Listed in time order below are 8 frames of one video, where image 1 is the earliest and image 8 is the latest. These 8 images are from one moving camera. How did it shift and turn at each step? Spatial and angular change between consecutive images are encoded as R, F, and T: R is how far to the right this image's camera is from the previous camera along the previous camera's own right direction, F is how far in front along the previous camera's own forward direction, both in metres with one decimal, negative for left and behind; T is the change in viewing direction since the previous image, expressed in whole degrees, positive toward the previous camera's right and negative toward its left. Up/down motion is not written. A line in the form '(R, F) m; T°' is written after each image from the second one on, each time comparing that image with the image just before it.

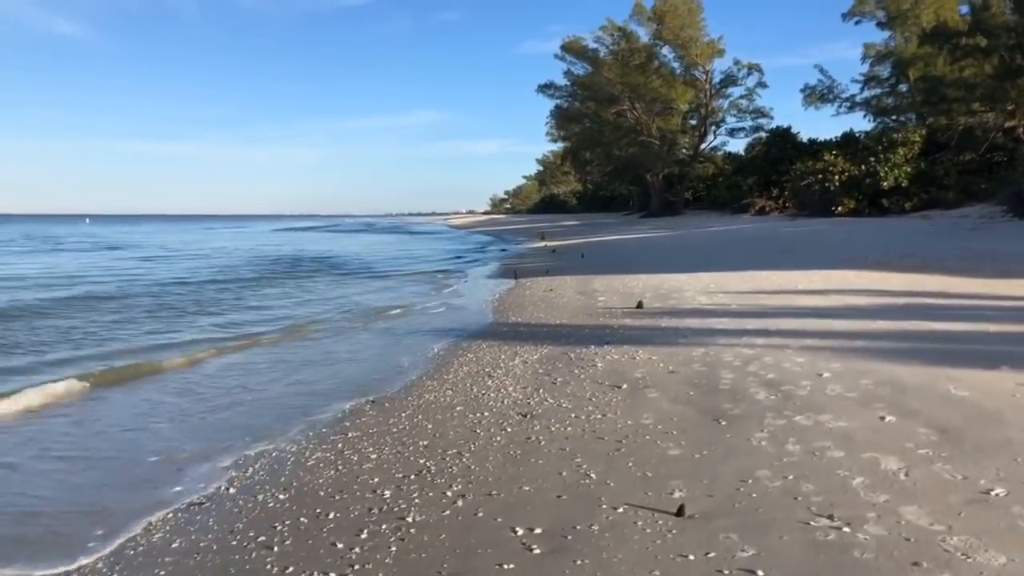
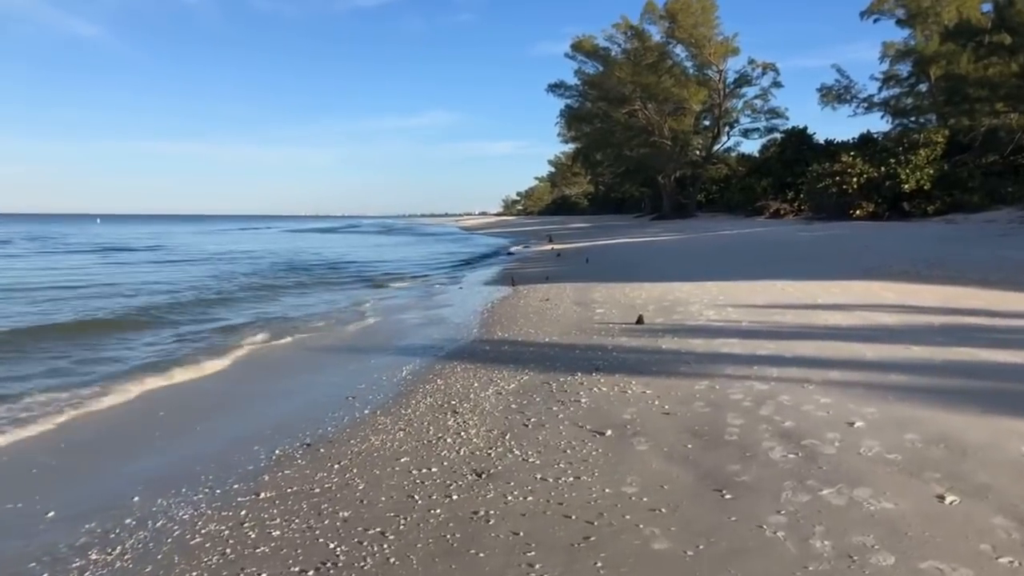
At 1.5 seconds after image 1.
(+0.4, +1.2) m; -1°
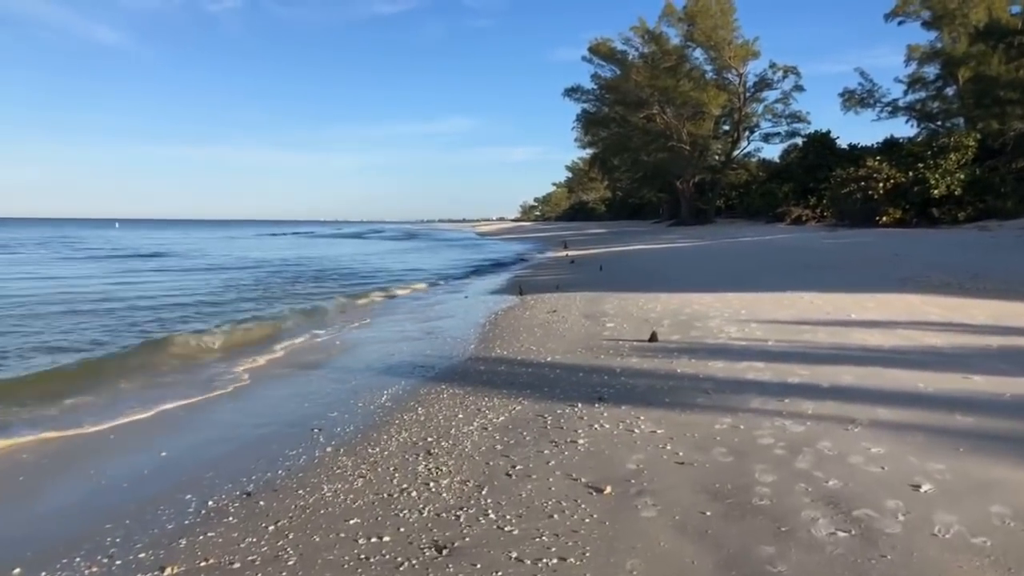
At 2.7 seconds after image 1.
(+0.2, +1.0) m; -1°
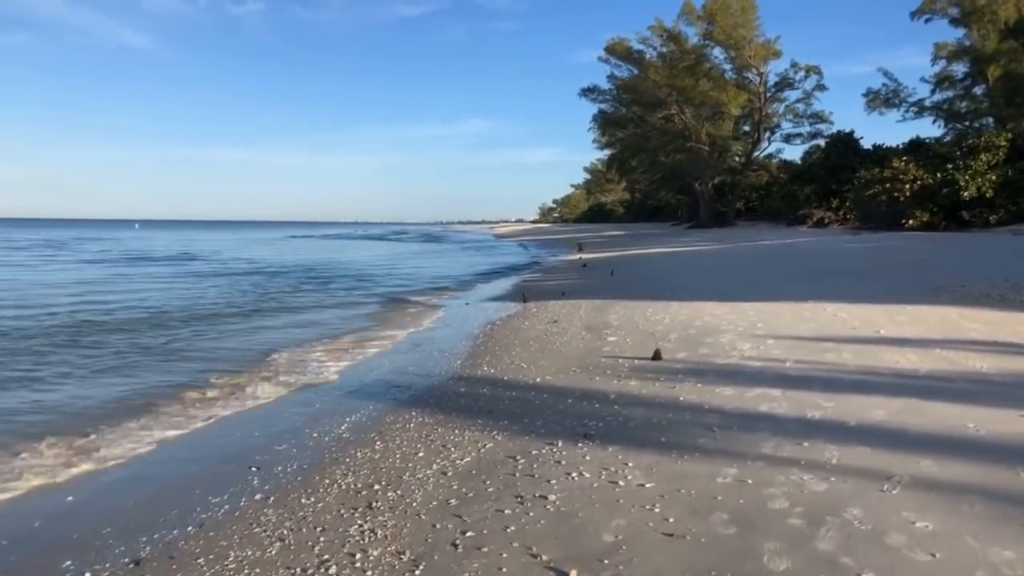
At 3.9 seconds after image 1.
(+0.3, +0.9) m; -1°
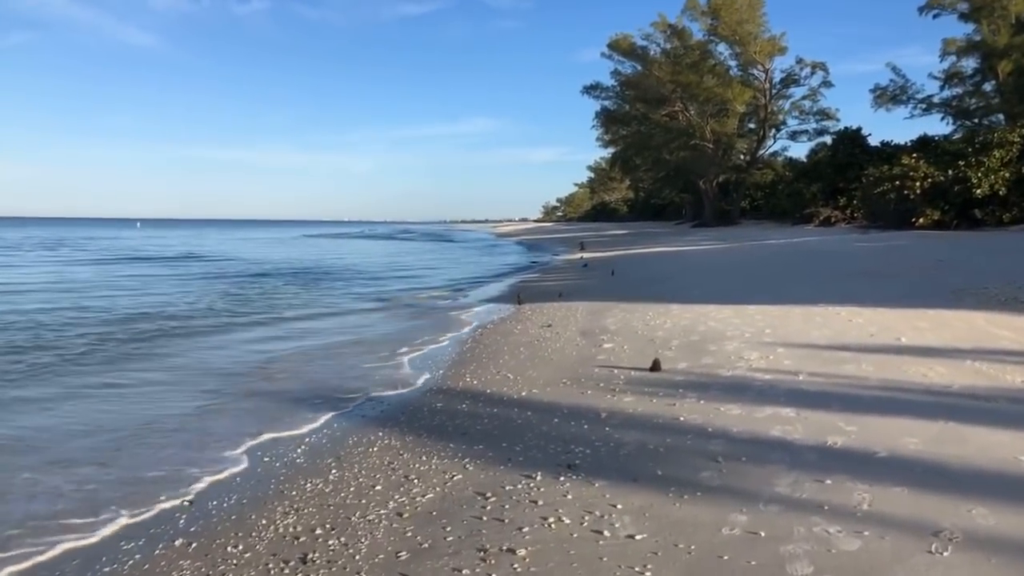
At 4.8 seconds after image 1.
(+0.2, +0.8) m; 0°
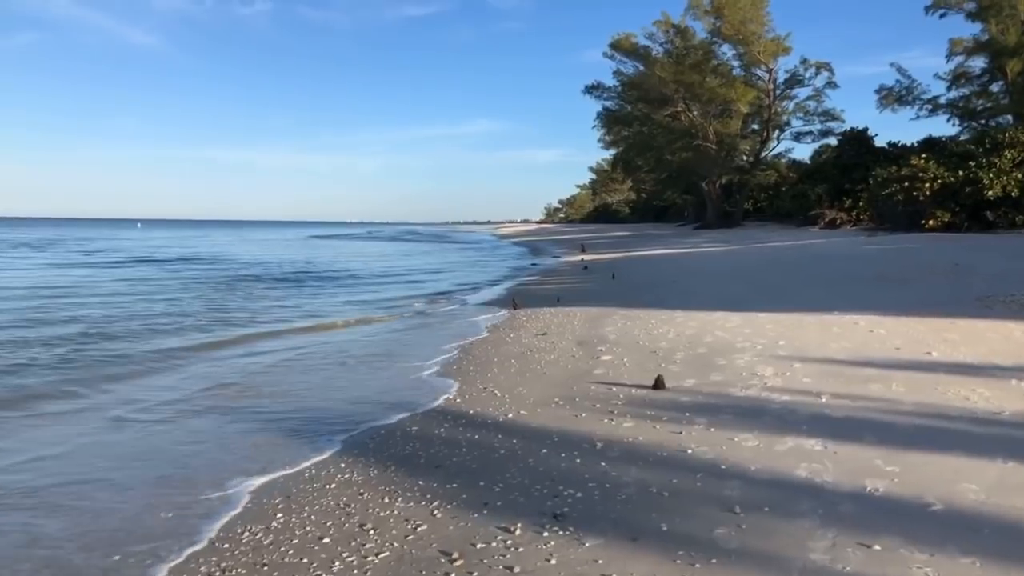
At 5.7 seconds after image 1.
(+0.1, +0.8) m; 0°
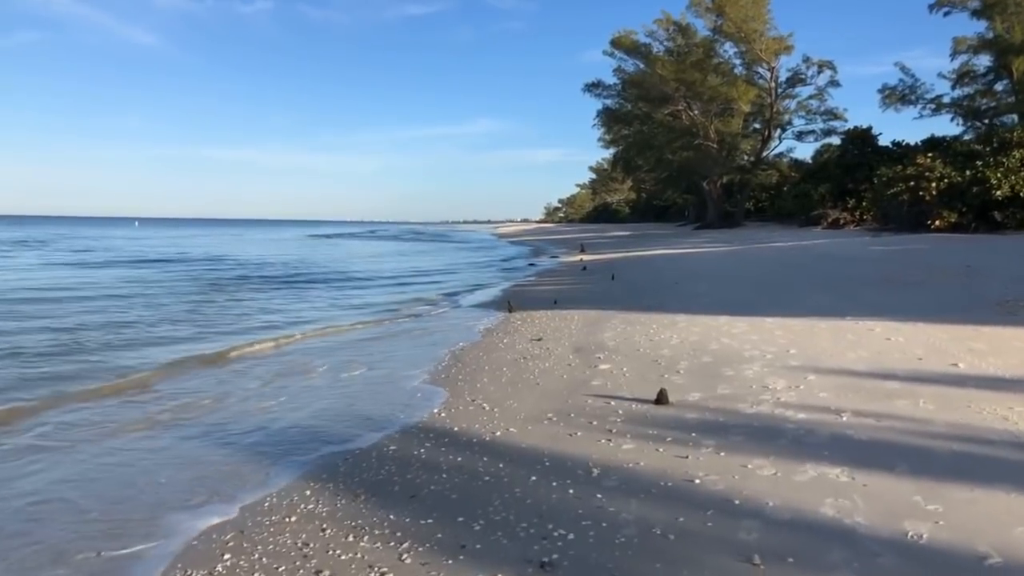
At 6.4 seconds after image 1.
(+0.1, +0.6) m; 0°
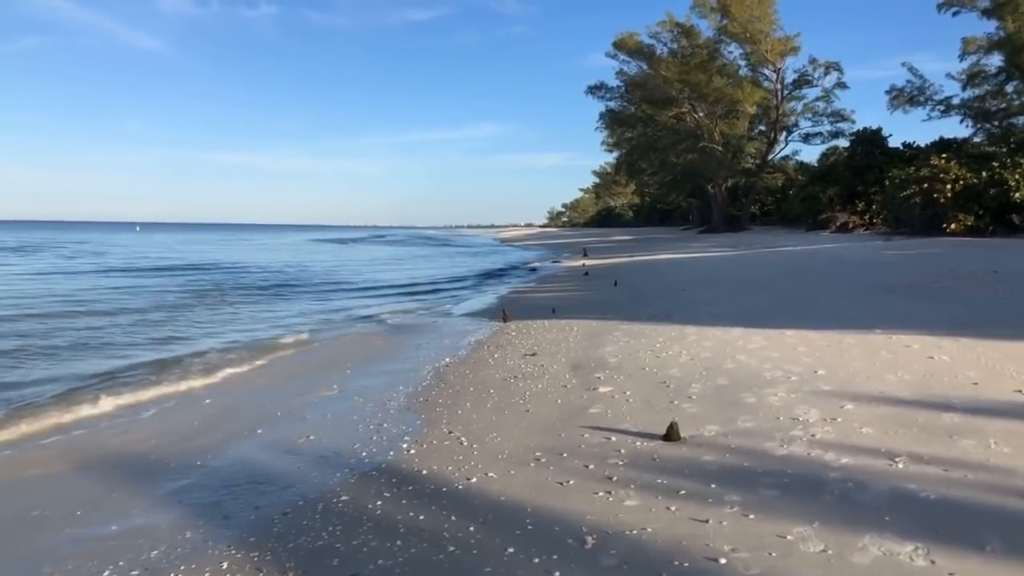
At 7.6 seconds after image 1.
(+0.2, +1.0) m; 0°
